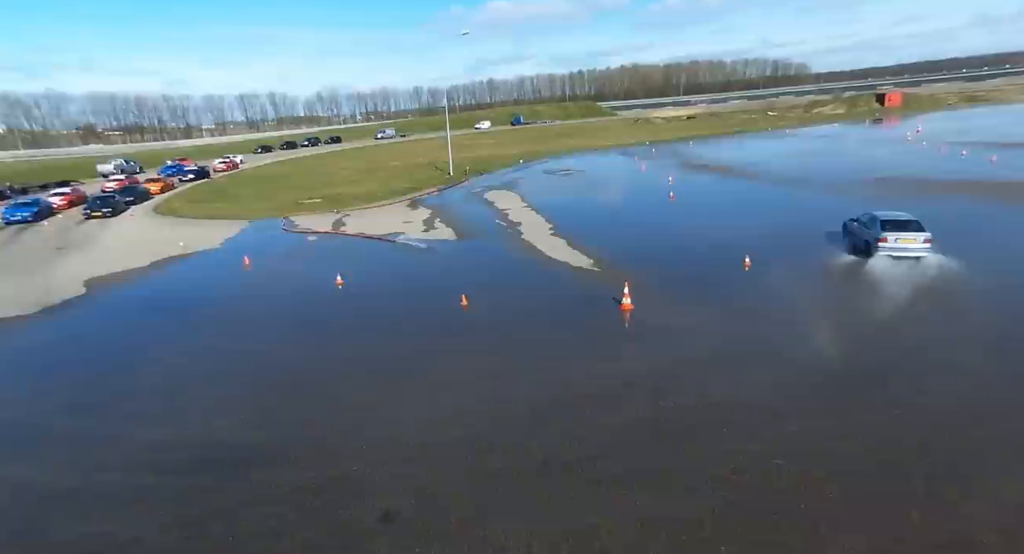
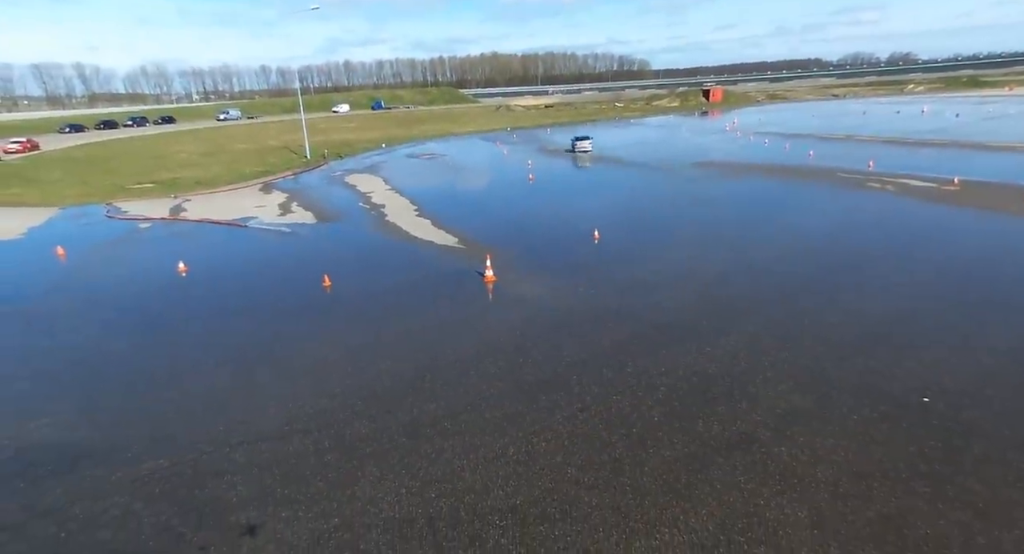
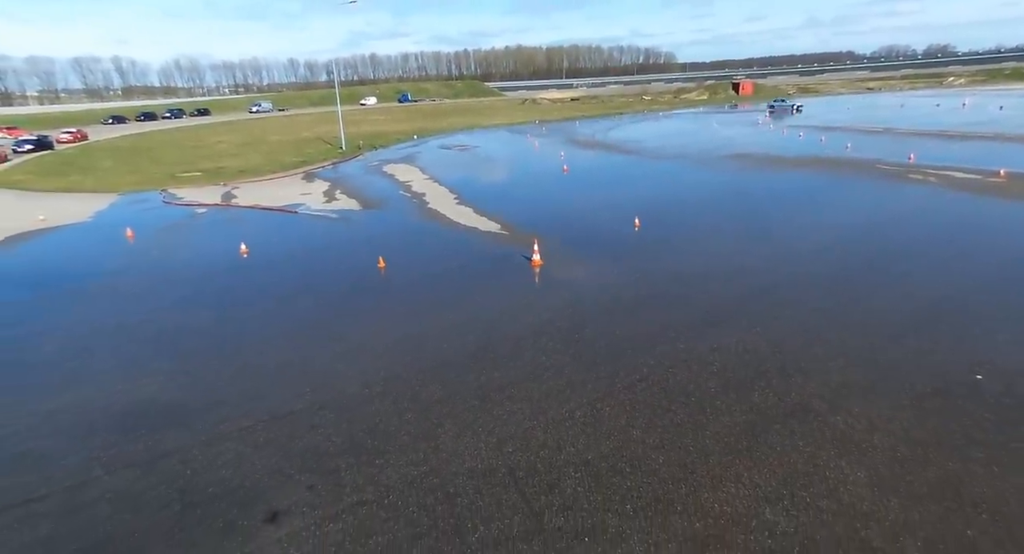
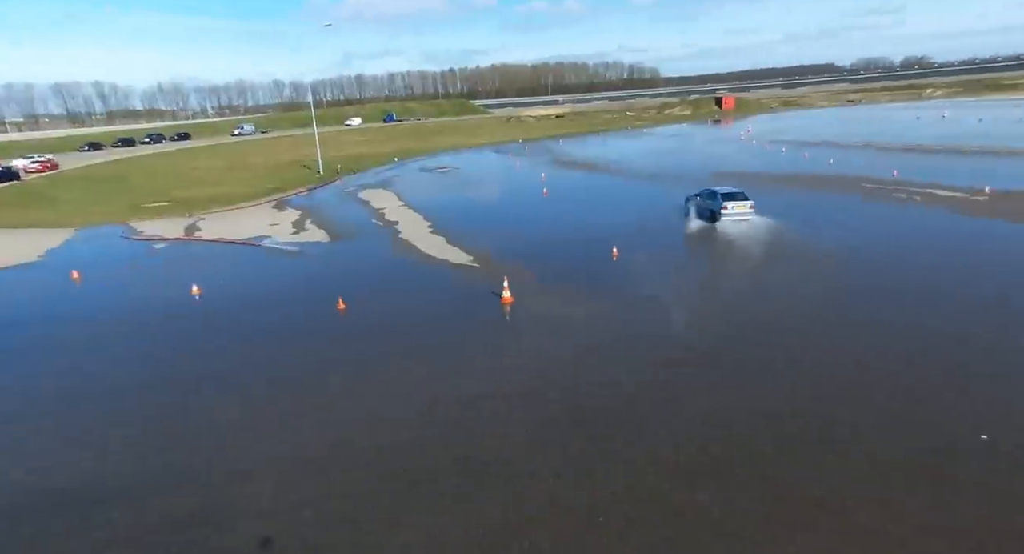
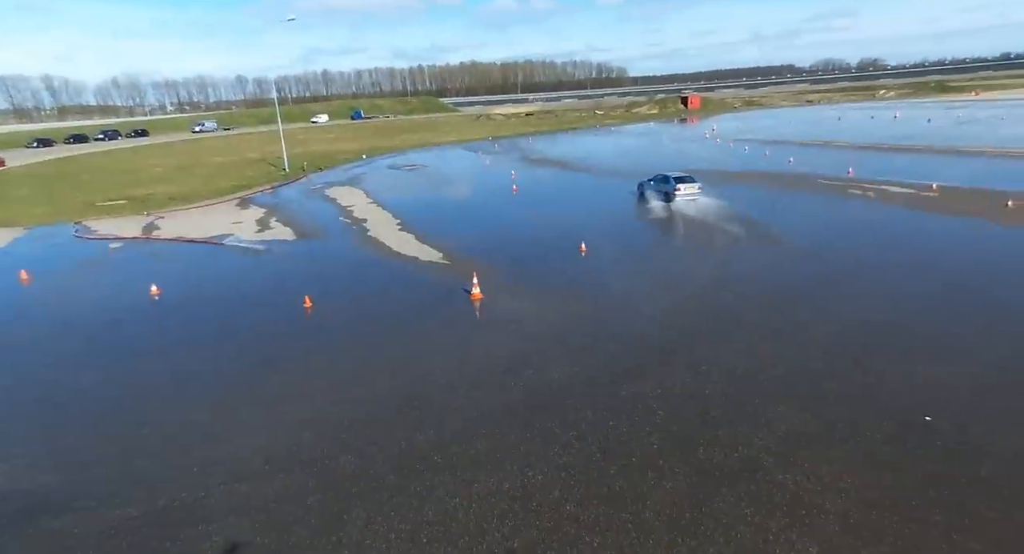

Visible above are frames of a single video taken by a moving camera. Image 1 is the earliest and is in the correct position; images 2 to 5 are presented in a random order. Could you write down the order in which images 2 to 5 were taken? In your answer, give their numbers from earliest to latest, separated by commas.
4, 5, 2, 3
